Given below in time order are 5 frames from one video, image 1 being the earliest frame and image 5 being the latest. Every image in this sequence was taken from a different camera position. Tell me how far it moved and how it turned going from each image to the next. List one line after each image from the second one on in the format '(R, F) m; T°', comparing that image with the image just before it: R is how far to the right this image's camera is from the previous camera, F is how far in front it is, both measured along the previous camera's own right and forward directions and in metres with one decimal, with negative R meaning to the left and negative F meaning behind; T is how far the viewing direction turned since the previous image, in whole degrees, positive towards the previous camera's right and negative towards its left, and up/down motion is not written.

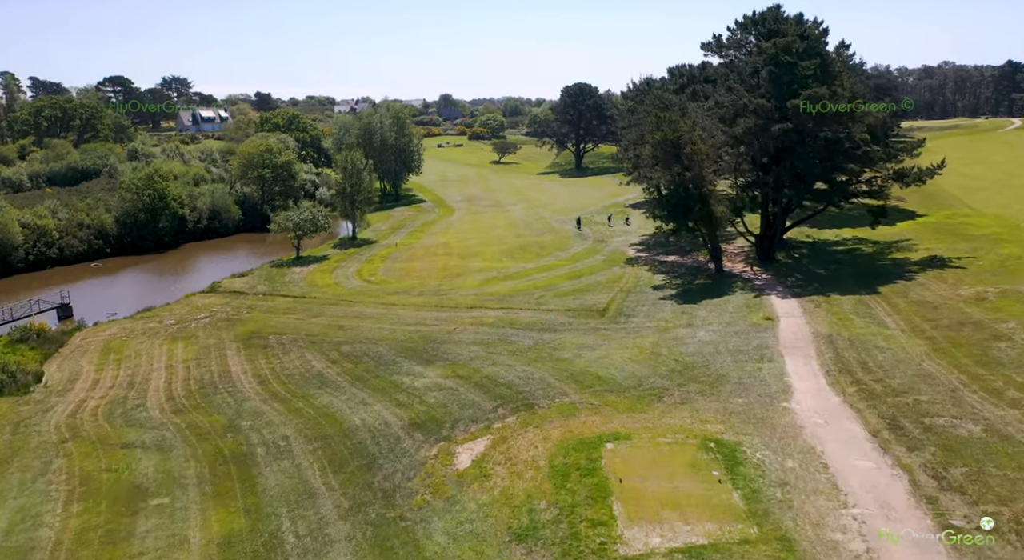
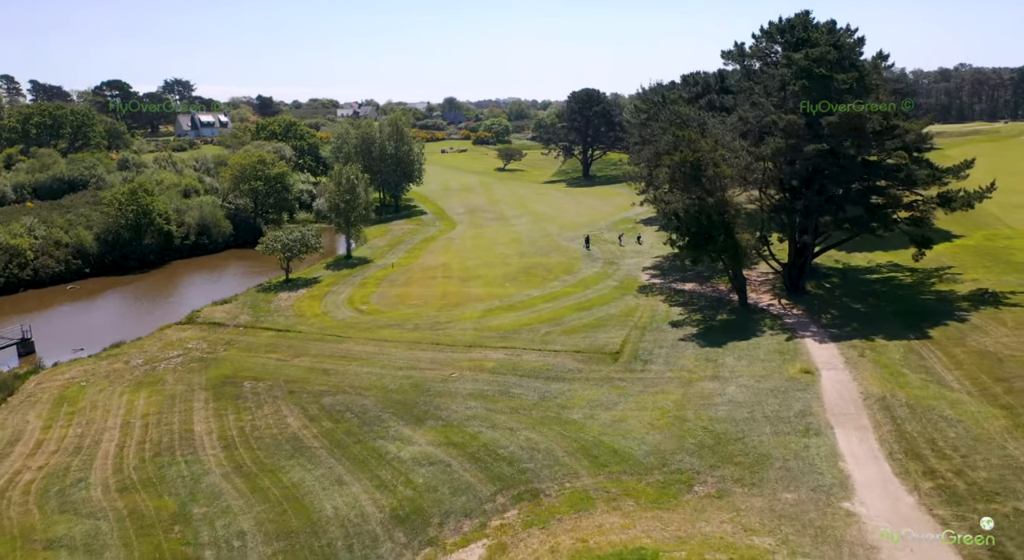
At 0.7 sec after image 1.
(+0.1, +4.1) m; 0°
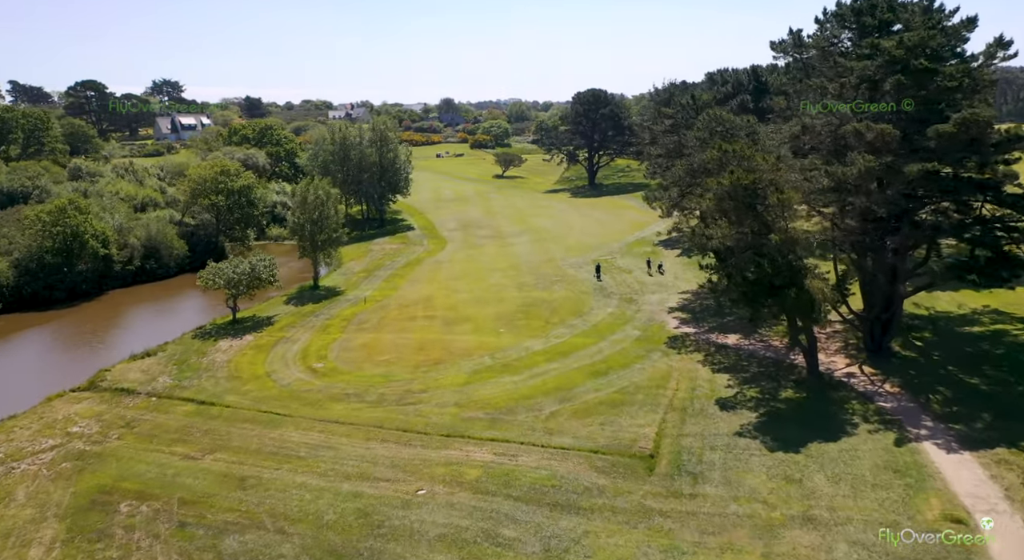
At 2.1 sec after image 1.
(+0.3, +10.2) m; 0°
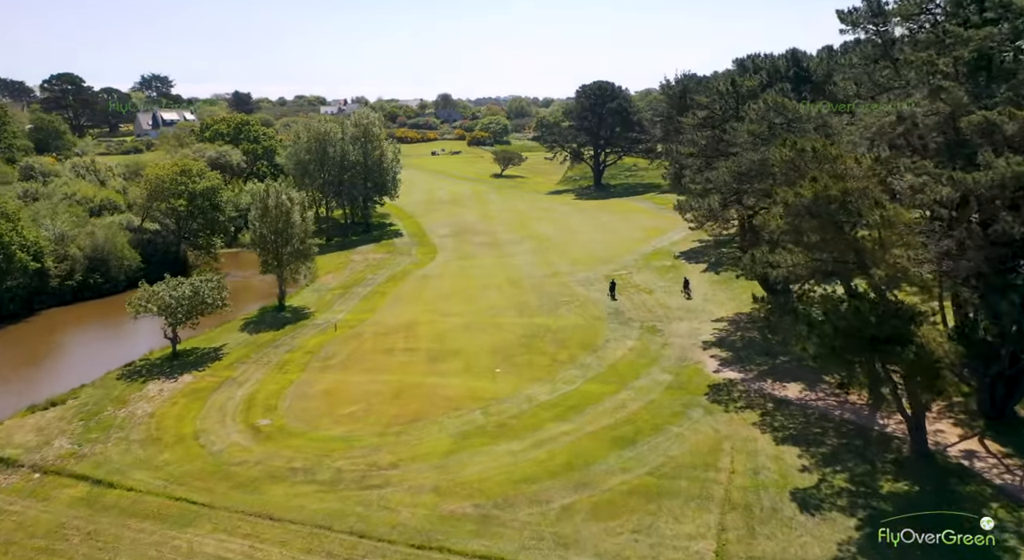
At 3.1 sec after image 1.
(+0.1, +8.2) m; 0°
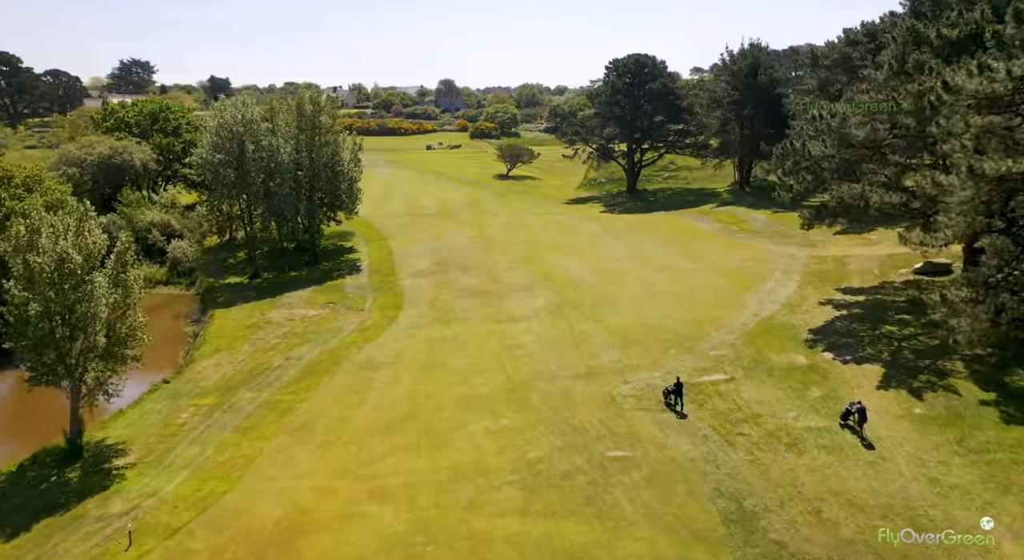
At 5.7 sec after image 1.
(+0.3, +23.6) m; -1°
